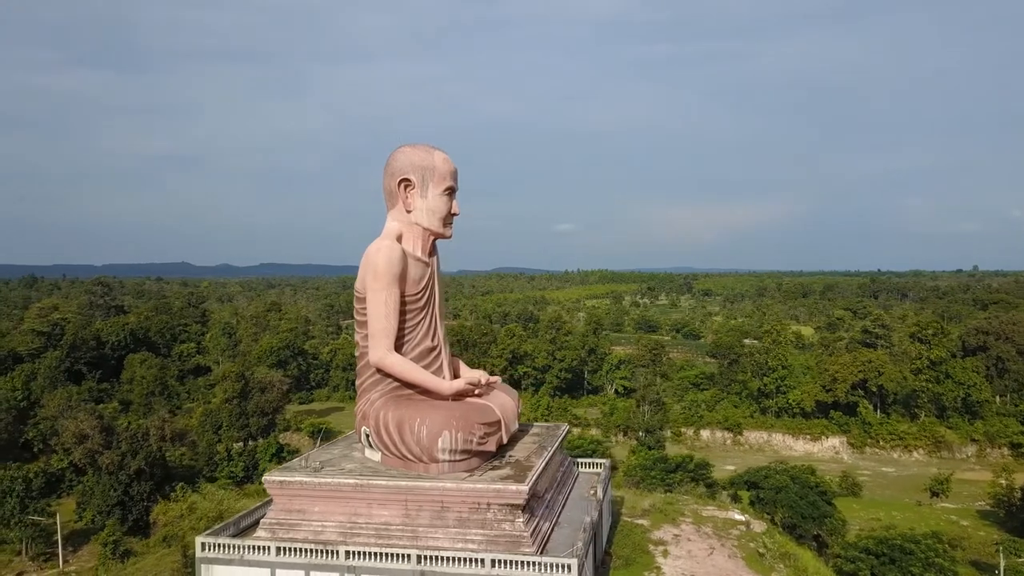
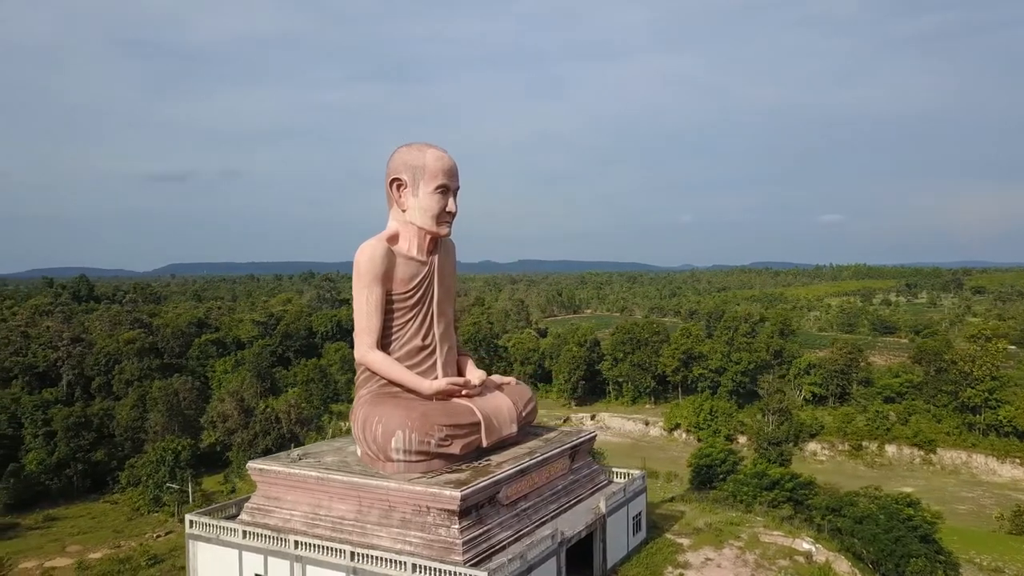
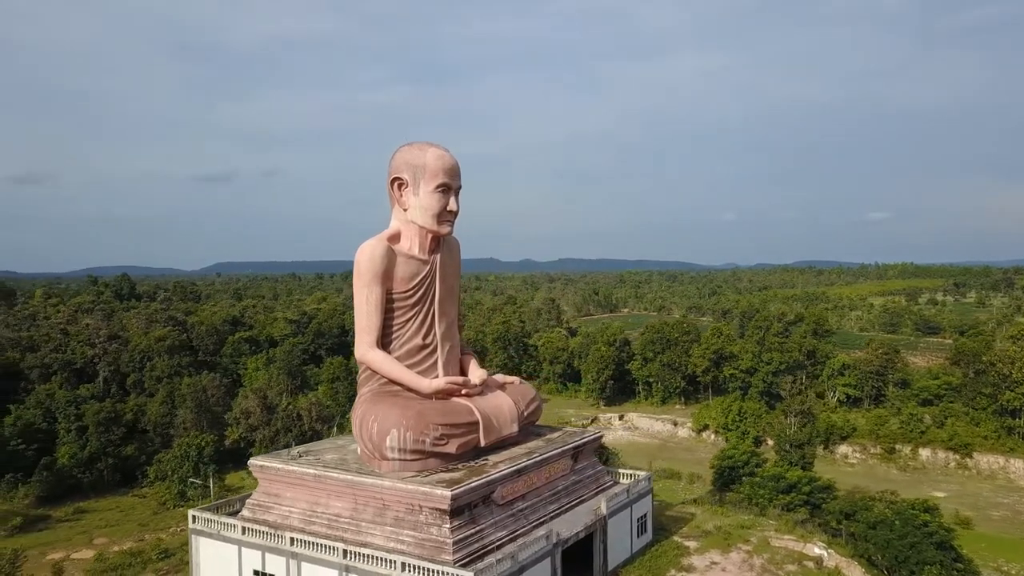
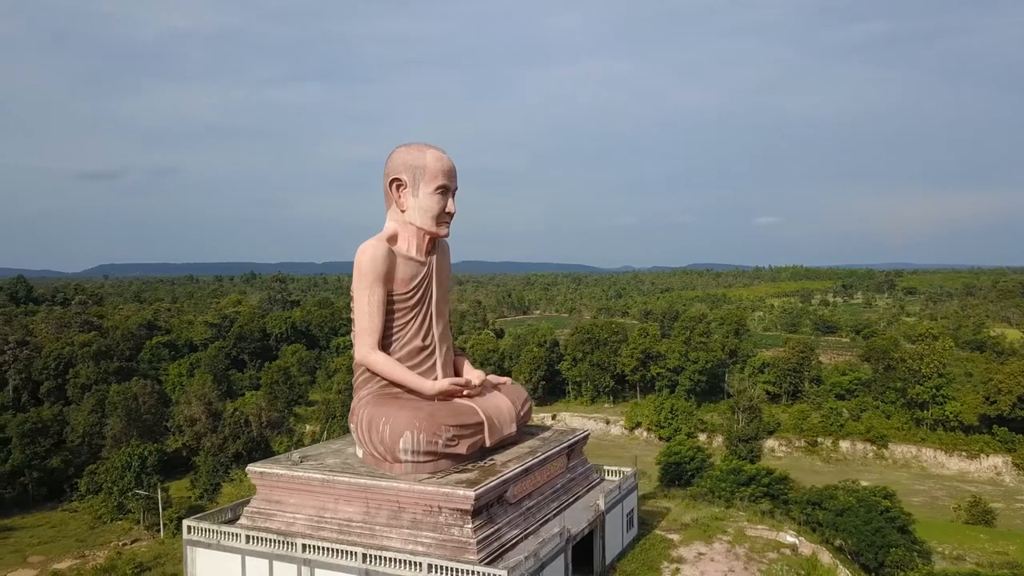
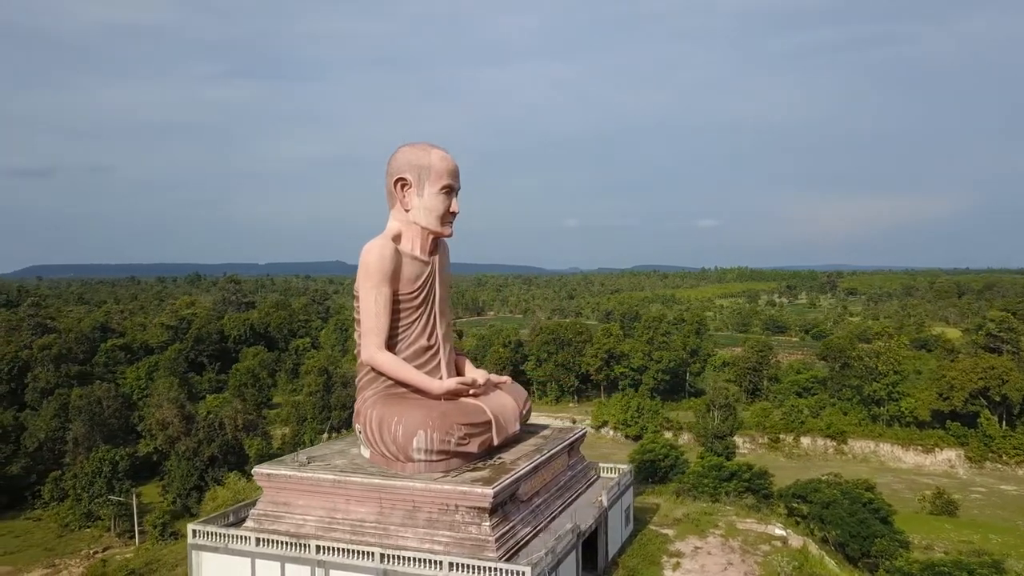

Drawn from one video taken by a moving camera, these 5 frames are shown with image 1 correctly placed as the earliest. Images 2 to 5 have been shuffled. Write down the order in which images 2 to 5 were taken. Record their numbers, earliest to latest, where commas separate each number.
5, 4, 2, 3
